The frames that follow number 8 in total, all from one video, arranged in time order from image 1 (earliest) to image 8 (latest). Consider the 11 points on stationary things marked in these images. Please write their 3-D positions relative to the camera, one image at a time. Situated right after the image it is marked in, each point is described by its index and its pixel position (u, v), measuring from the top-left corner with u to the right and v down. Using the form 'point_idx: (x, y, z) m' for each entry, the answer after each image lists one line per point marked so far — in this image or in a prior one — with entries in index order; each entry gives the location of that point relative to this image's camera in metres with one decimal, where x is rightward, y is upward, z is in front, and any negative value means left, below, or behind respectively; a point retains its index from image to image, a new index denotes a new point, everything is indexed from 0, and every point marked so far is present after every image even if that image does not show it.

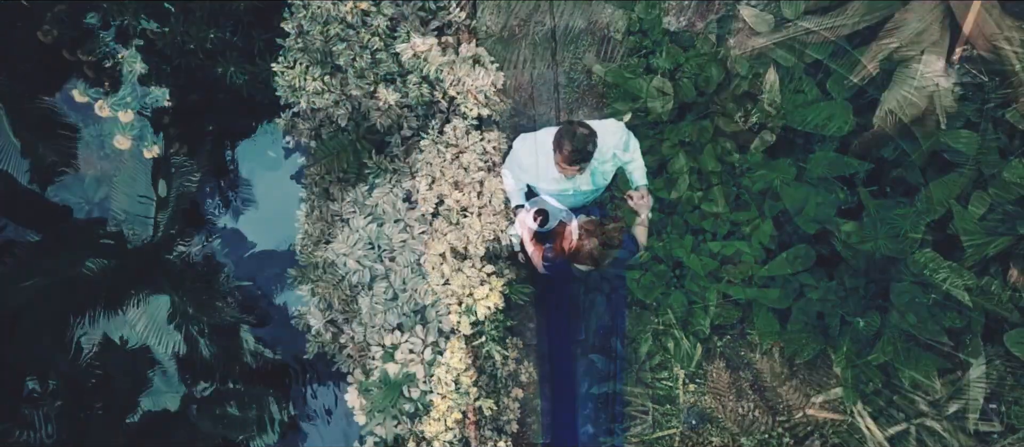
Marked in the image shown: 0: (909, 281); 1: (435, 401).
0: (+2.9, -0.4, +2.9) m
1: (-0.6, -1.2, +2.8) m
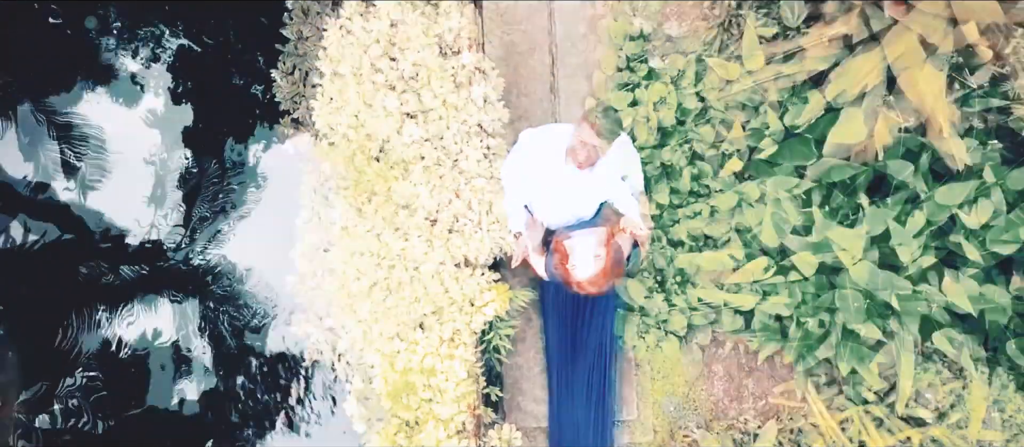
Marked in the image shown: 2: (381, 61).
0: (+2.9, -0.6, +3.4) m
1: (-0.5, -1.4, +3.3) m
2: (-1.1, +1.4, +3.4) m
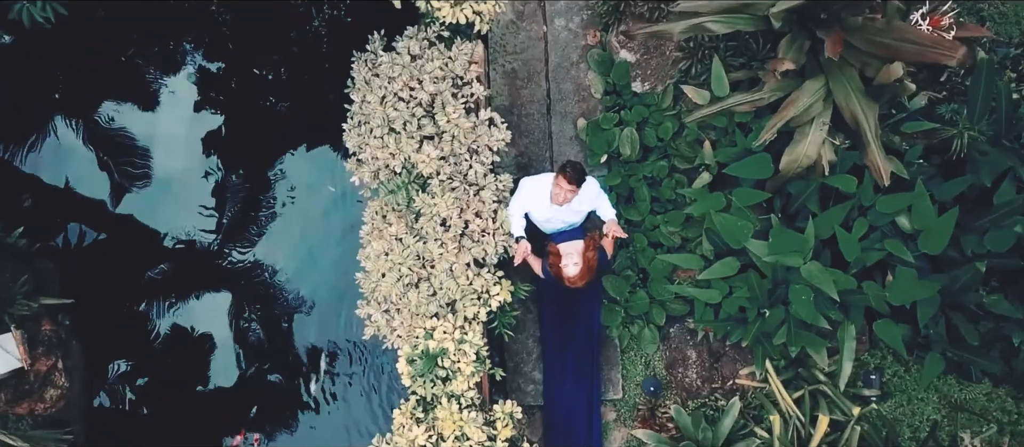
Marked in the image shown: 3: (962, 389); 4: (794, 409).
0: (+3.0, -0.6, +4.0) m
1: (-0.5, -1.4, +3.9) m
2: (-1.1, +1.3, +4.0) m
3: (+4.9, -1.8, +4.1) m
4: (+2.9, -1.9, +3.9) m
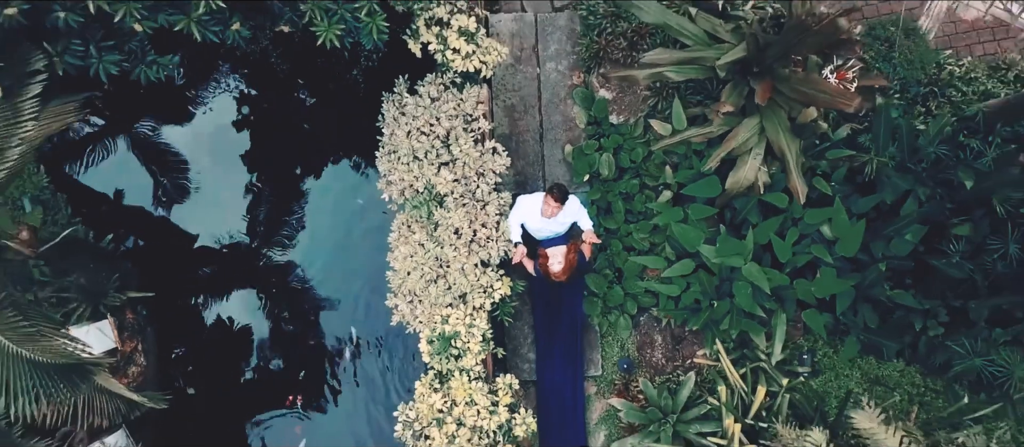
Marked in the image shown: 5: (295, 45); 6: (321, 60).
0: (+2.9, -0.7, +5.0) m
1: (-0.5, -1.5, +4.8) m
2: (-1.1, +1.2, +4.9) m
3: (+4.9, -1.9, +5.1) m
4: (+2.9, -2.0, +4.9) m
5: (-2.8, +2.3, +5.5) m
6: (-2.6, +2.2, +5.6) m
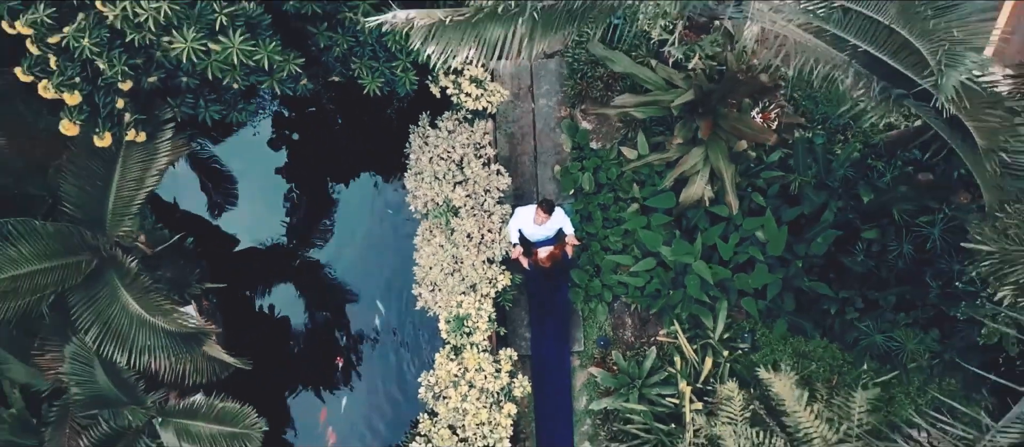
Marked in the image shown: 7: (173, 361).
0: (+2.9, -0.8, +6.3) m
1: (-0.5, -1.6, +6.2) m
2: (-1.1, +1.1, +6.3) m
3: (+4.9, -2.0, +6.4) m
4: (+2.9, -2.1, +6.2) m
5: (-2.8, +2.2, +6.9) m
6: (-2.6, +2.1, +7.0) m
7: (-4.4, -1.8, +5.2) m
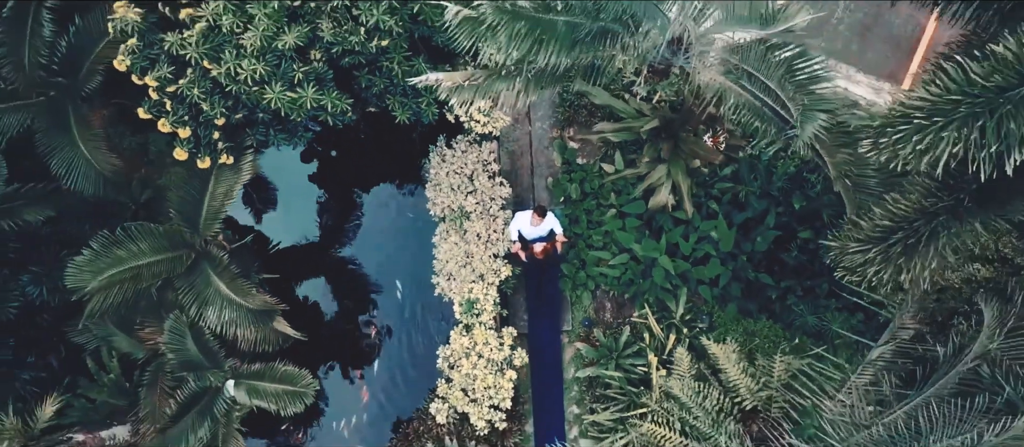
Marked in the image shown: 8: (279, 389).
0: (+2.9, -0.9, +7.8) m
1: (-0.5, -1.7, +7.7) m
2: (-1.1, +1.1, +7.8) m
3: (+4.9, -2.0, +7.9) m
4: (+2.9, -2.1, +7.7) m
5: (-2.8, +2.2, +8.4) m
6: (-2.6, +2.0, +8.5) m
7: (-4.4, -1.9, +6.7) m
8: (-4.2, -3.0, +7.0) m
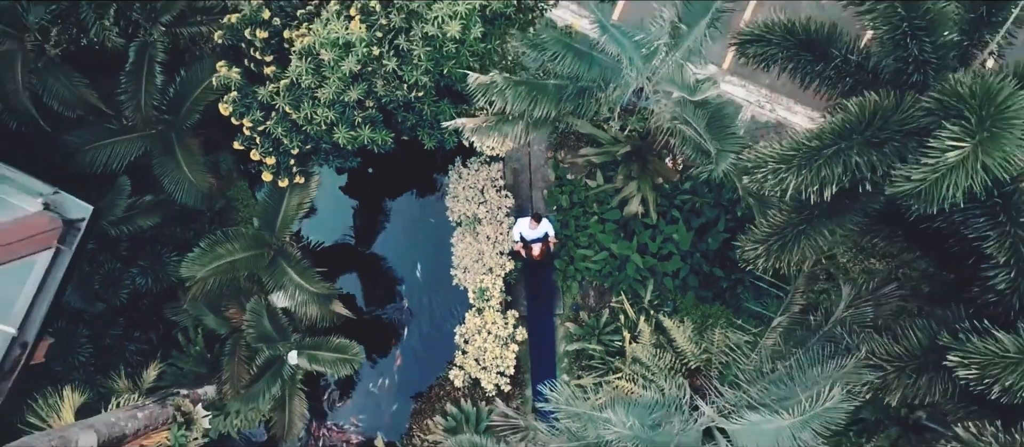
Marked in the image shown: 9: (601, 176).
0: (+3.0, -1.0, +9.8) m
1: (-0.5, -1.8, +9.7) m
2: (-1.0, +1.0, +9.8) m
3: (+5.0, -2.1, +9.9) m
4: (+2.9, -2.2, +9.7) m
5: (-2.8, +2.1, +10.4) m
6: (-2.5, +1.9, +10.5) m
7: (-4.4, -2.0, +8.6) m
8: (-4.1, -3.1, +9.0) m
9: (+2.3, +1.2, +10.0) m
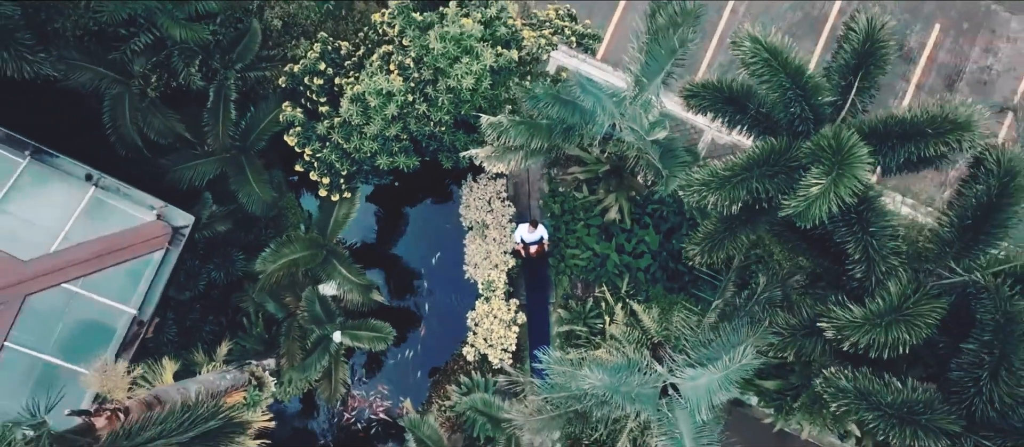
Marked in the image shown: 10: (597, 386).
0: (+3.1, -1.1, +12.0) m
1: (-0.4, -1.9, +11.9) m
2: (-1.0, +0.8, +12.0) m
3: (+5.0, -2.2, +12.1) m
4: (+3.0, -2.3, +11.9) m
5: (-2.7, +1.9, +12.6) m
6: (-2.5, +1.8, +12.7) m
7: (-4.3, -2.1, +10.9) m
8: (-4.1, -3.2, +11.3) m
9: (+2.3, +1.1, +12.2) m
10: (+1.8, -3.5, +8.5) m
